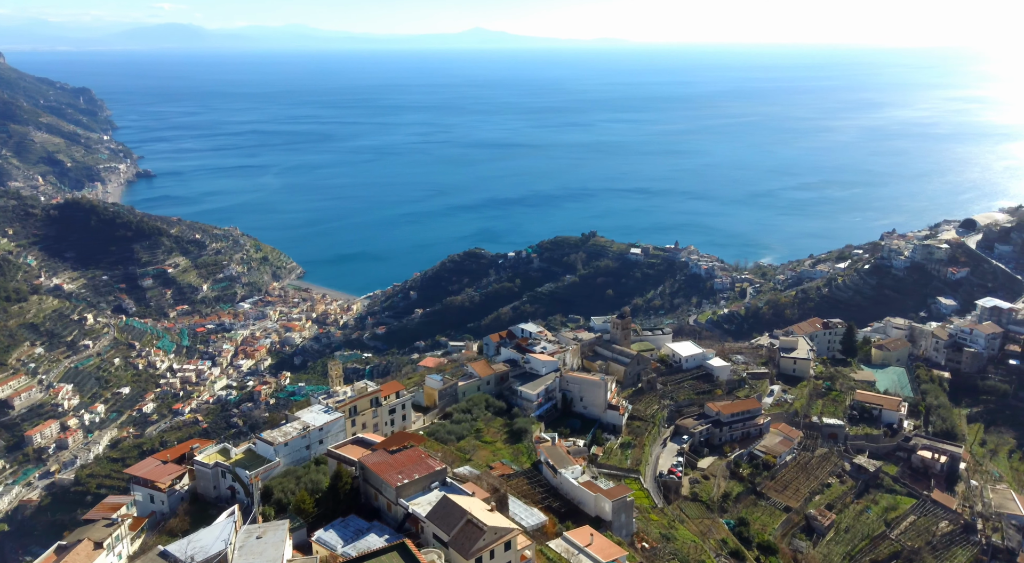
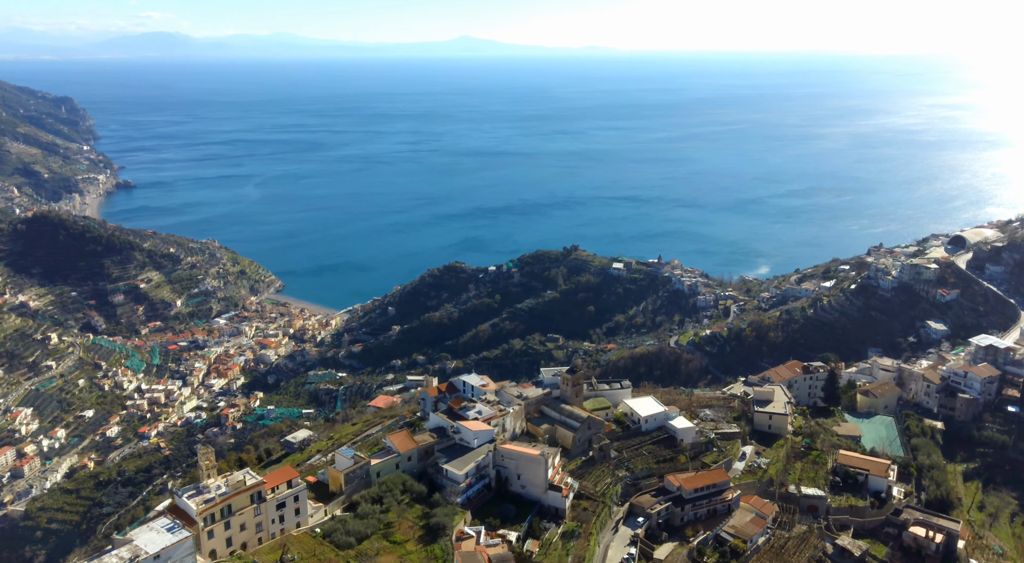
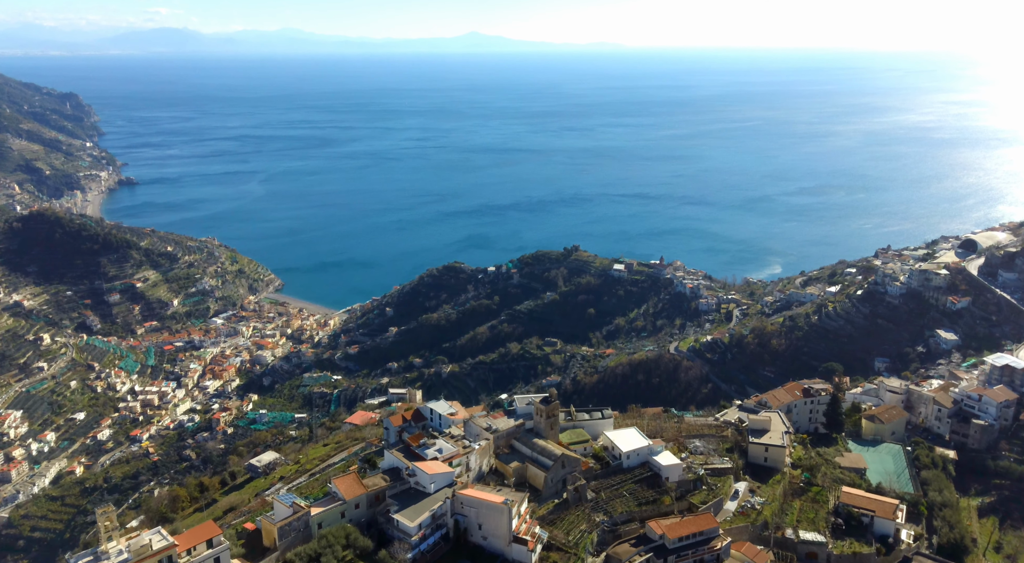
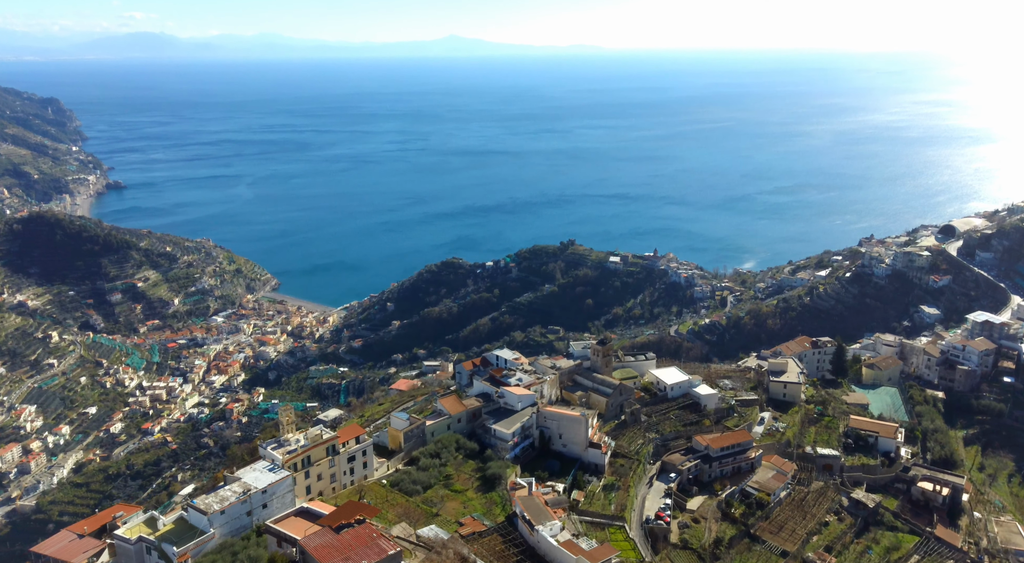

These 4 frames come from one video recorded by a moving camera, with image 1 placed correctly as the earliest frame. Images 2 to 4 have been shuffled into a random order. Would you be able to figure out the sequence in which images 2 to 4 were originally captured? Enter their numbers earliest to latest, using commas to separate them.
4, 2, 3
